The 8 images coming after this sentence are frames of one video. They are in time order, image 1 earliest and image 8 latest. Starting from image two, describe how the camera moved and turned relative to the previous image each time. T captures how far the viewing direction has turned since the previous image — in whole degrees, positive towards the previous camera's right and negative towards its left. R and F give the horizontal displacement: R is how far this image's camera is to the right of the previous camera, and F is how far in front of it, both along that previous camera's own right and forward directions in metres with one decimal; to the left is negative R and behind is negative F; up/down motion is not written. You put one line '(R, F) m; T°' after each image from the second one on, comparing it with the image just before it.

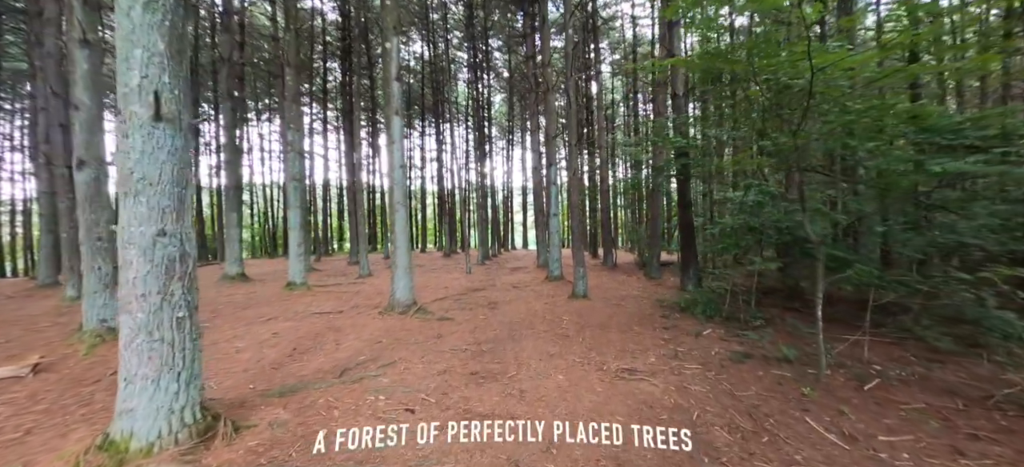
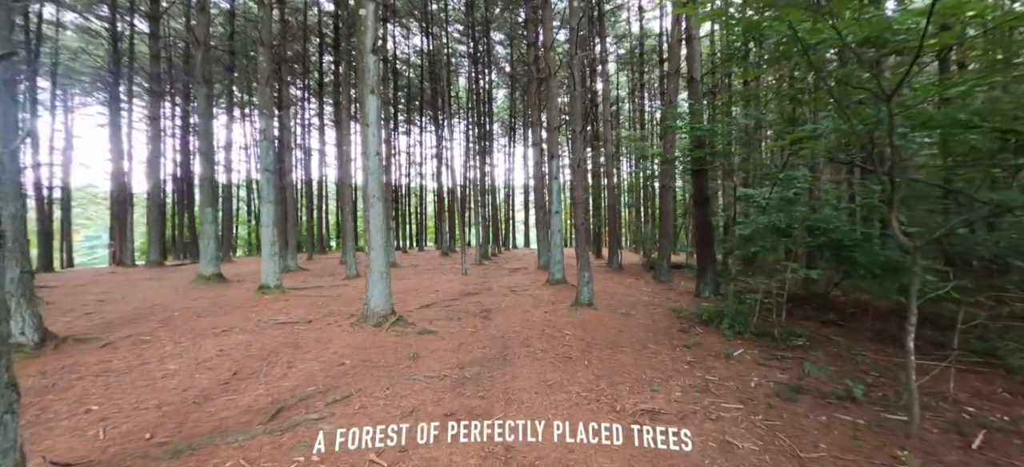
(+0.1, +0.6) m; 0°
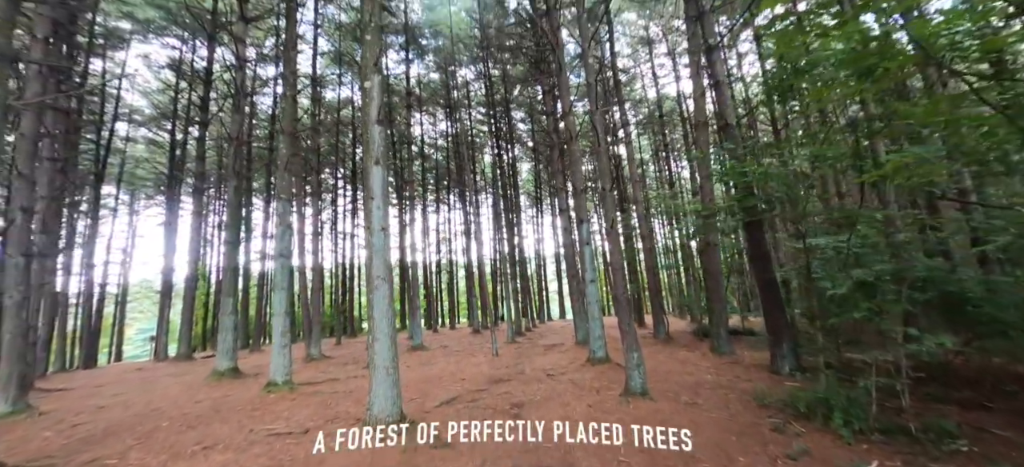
(0.0, +0.5) m; -4°
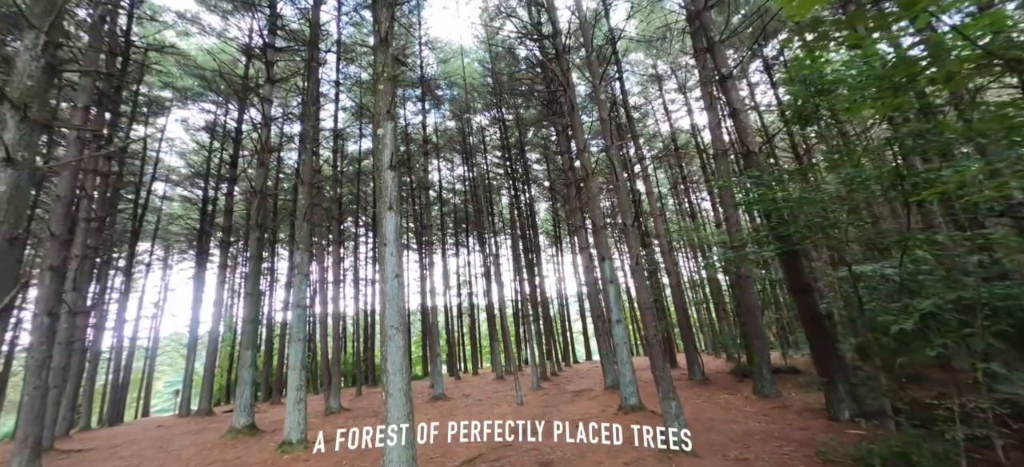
(0.0, +0.1) m; -3°
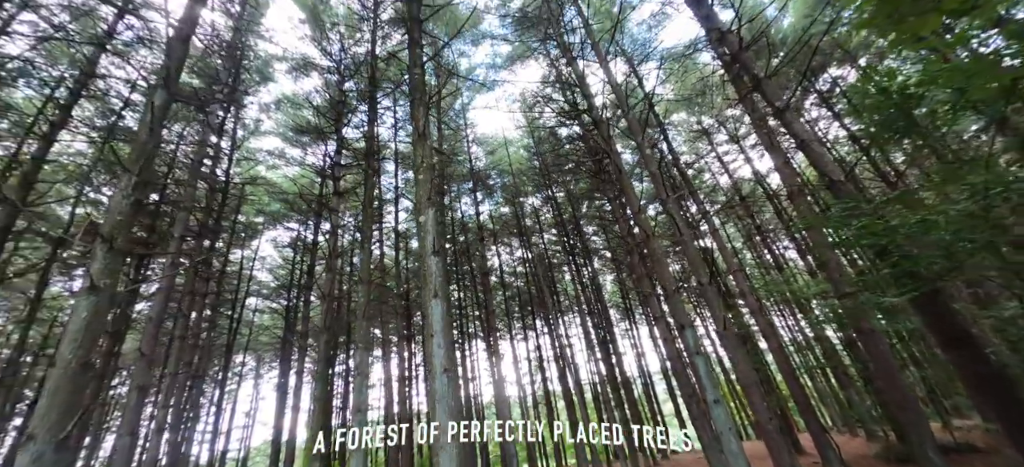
(+0.1, +0.3) m; -8°
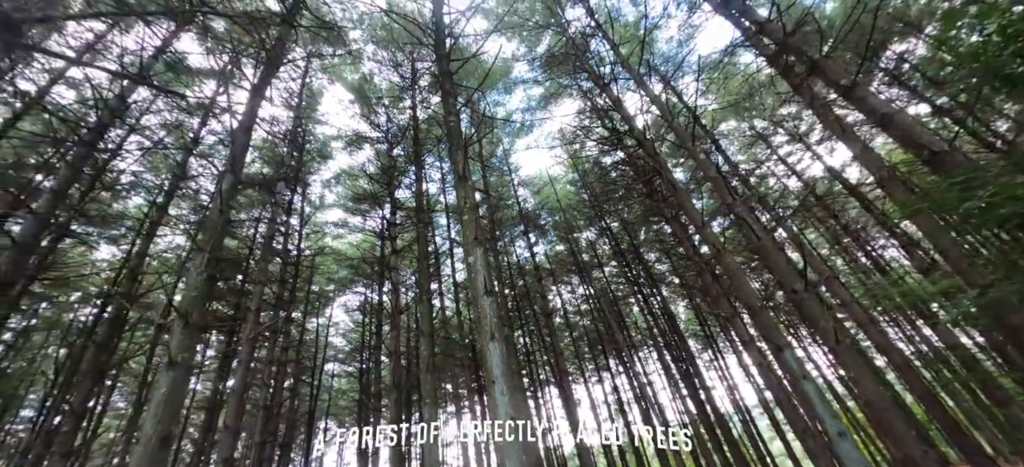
(0.0, +0.2) m; -8°
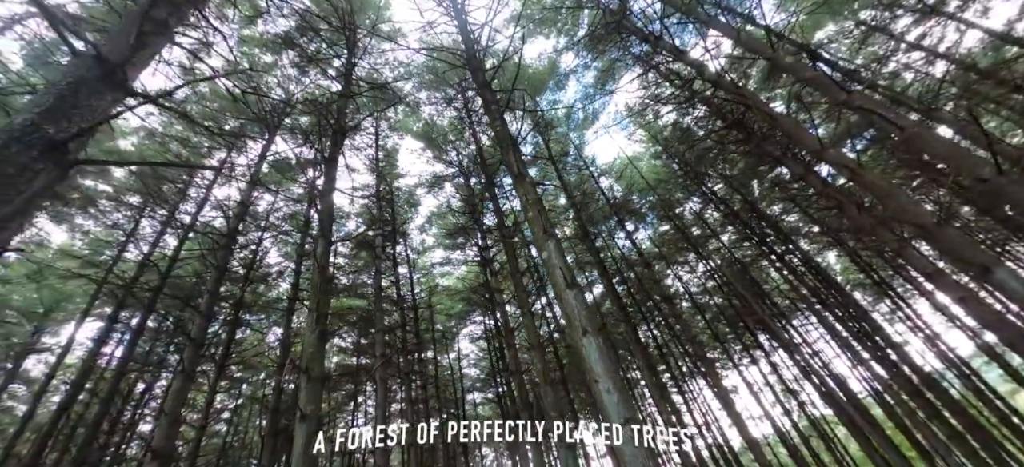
(+0.2, +0.3) m; -14°
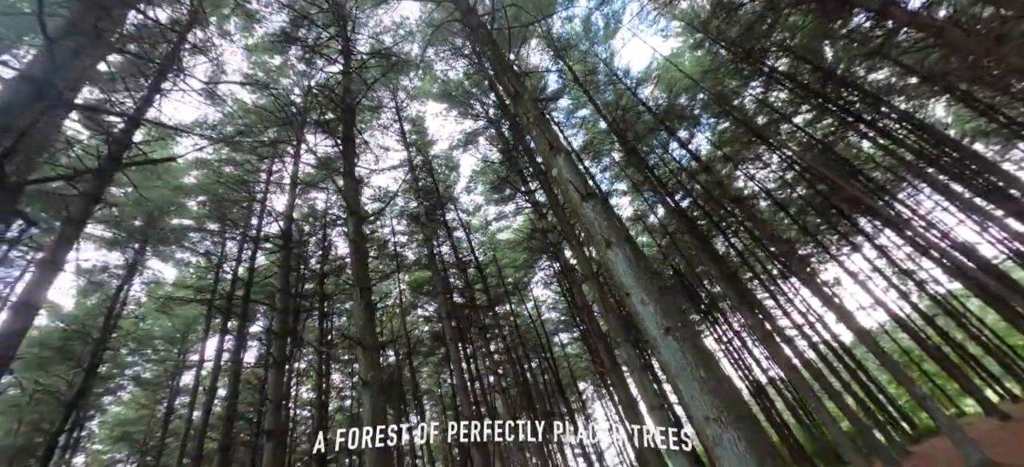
(+0.3, +0.3) m; -9°
